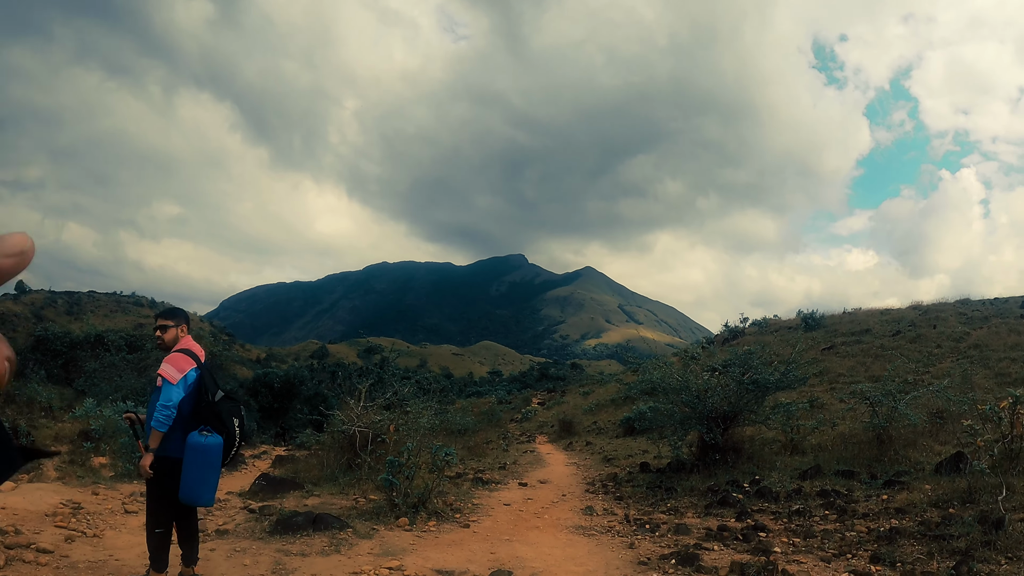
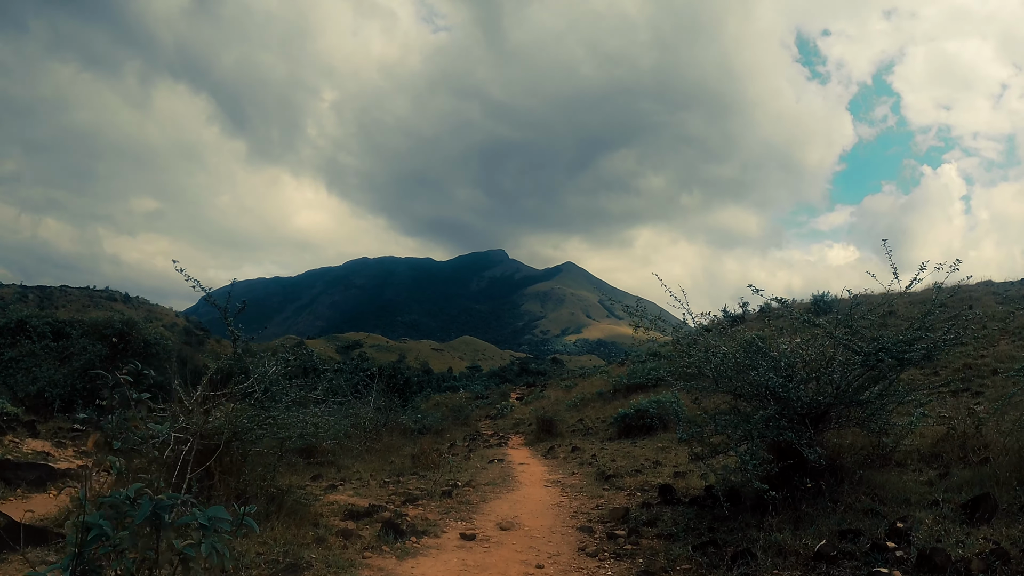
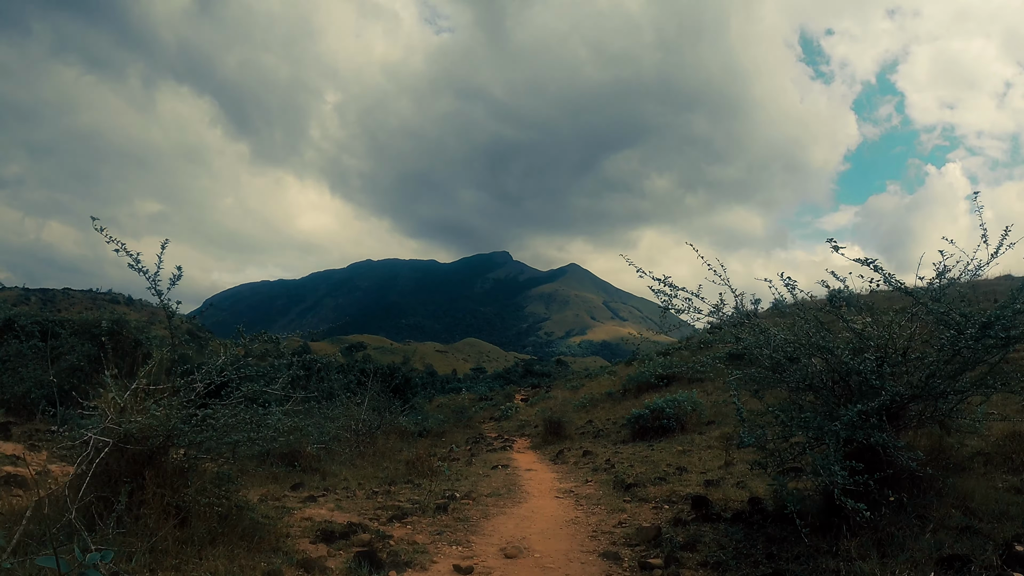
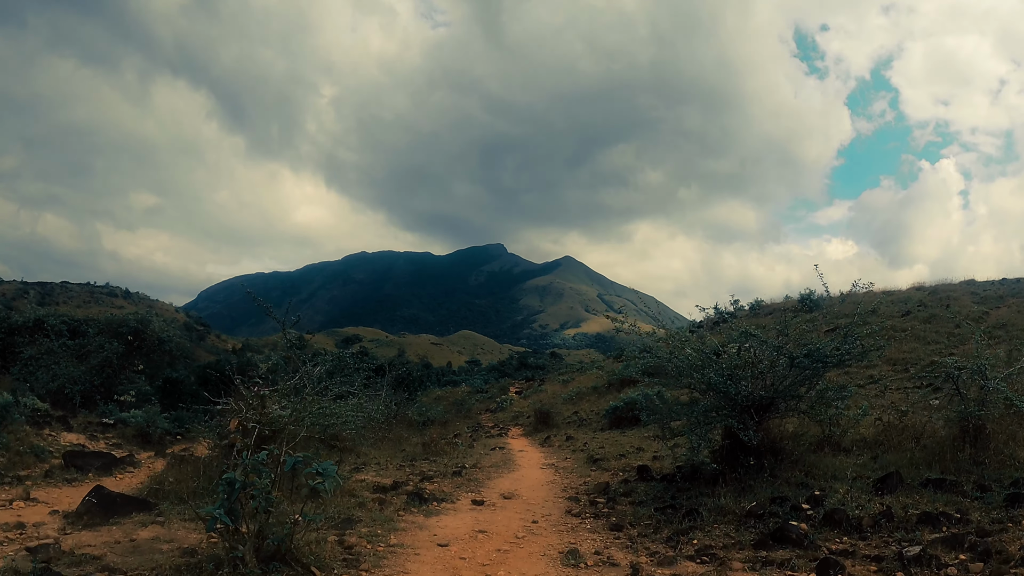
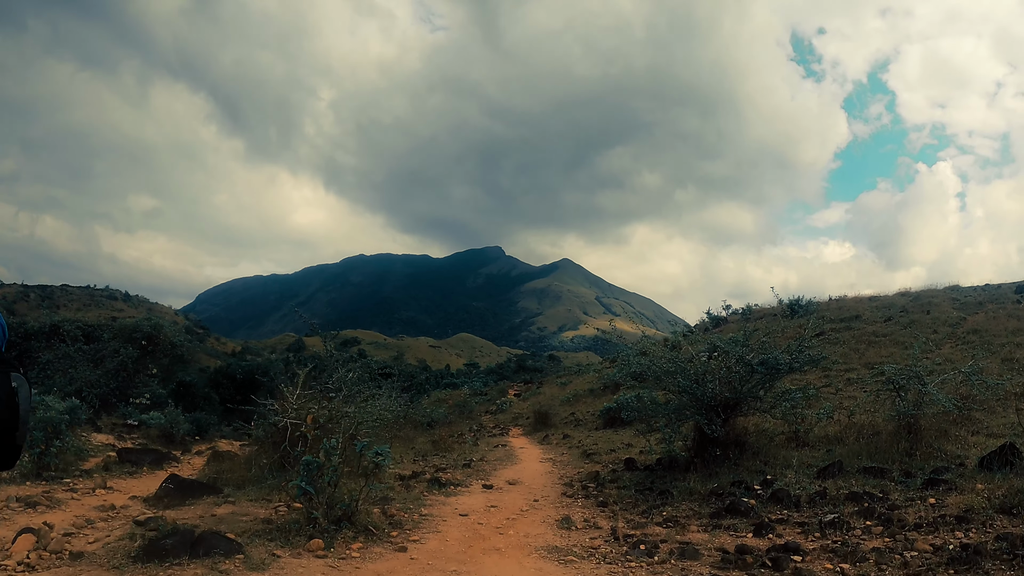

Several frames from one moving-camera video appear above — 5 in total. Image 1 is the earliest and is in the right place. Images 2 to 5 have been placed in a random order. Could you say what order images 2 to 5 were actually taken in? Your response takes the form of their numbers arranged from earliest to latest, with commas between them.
5, 4, 2, 3
